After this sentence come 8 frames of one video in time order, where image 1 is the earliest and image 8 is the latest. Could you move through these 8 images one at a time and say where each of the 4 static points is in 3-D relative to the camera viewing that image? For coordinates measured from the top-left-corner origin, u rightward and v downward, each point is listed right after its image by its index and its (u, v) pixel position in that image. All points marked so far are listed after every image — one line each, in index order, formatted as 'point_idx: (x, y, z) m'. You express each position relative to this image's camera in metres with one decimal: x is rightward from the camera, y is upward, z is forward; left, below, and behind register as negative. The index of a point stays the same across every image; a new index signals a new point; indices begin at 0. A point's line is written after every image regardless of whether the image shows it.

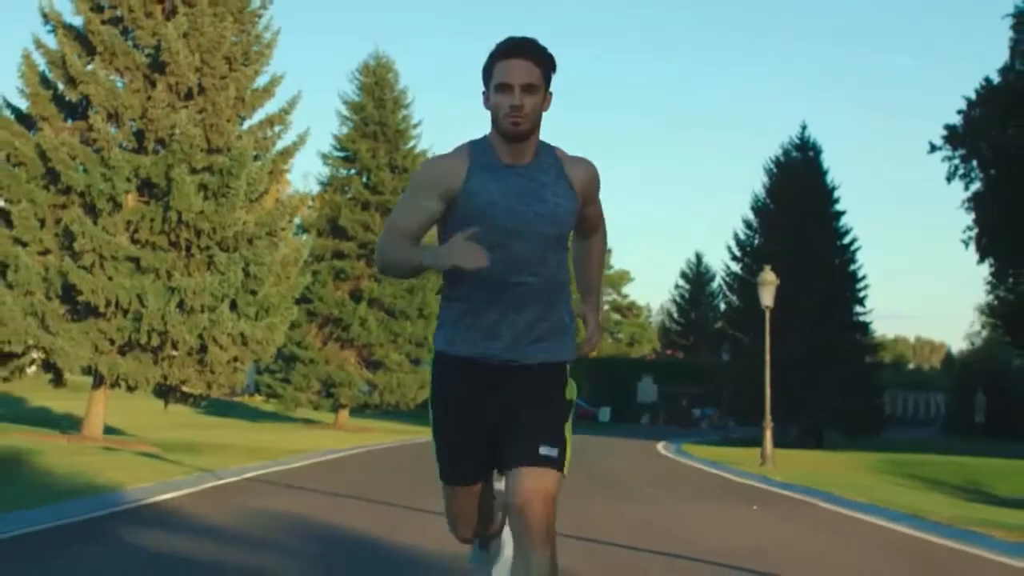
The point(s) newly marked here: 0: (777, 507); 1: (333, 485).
0: (+3.4, -2.7, +17.6) m
1: (-2.1, -2.5, +17.8) m
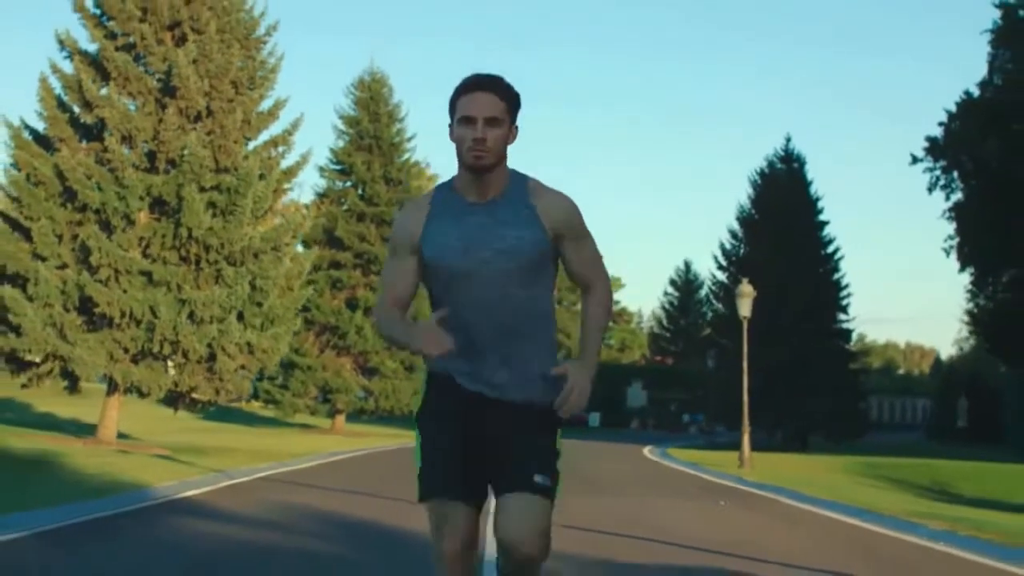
0: (+3.3, -2.9, +19.3) m
1: (-2.3, -2.7, +19.5) m
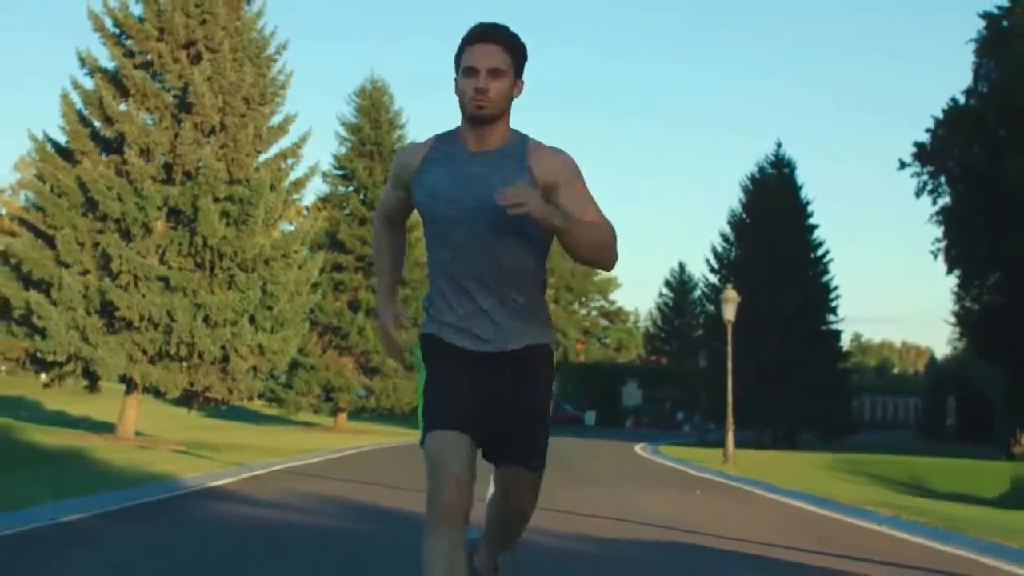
0: (+3.2, -3.1, +21.1) m
1: (-2.3, -2.8, +21.2) m
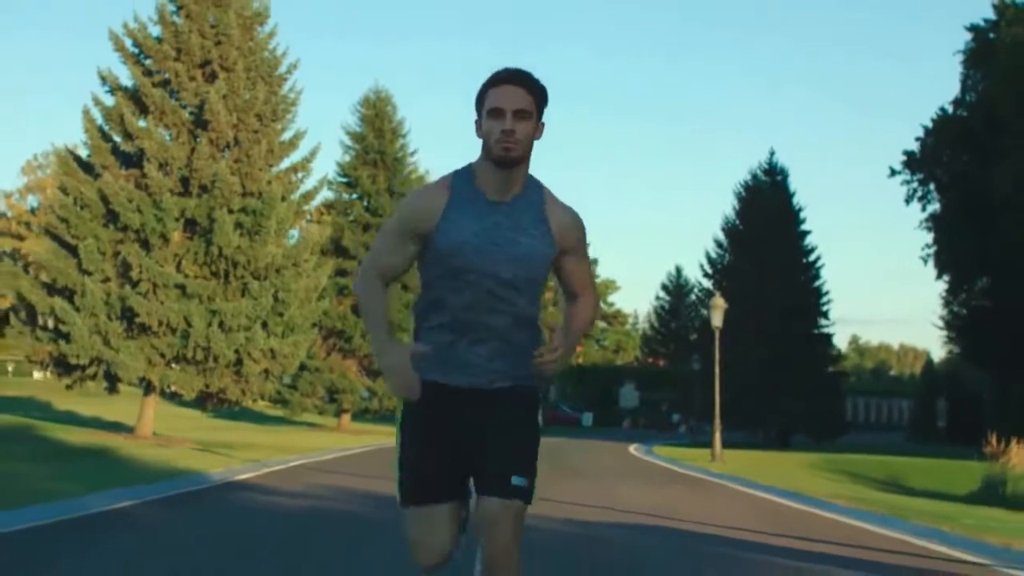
0: (+3.2, -3.2, +22.8) m
1: (-2.4, -3.0, +23.0) m
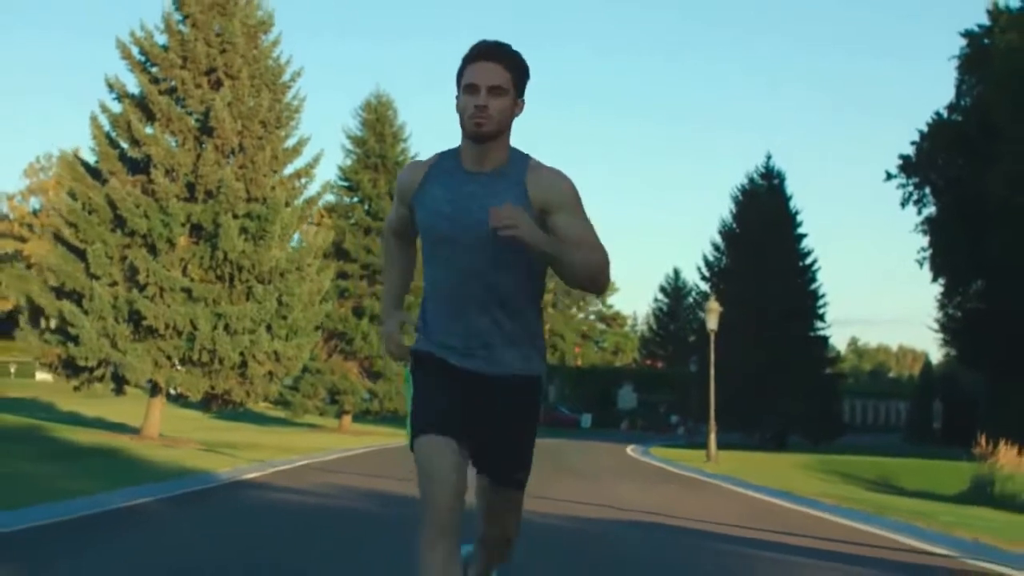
0: (+3.1, -3.3, +23.5) m
1: (-2.4, -3.1, +23.7) m
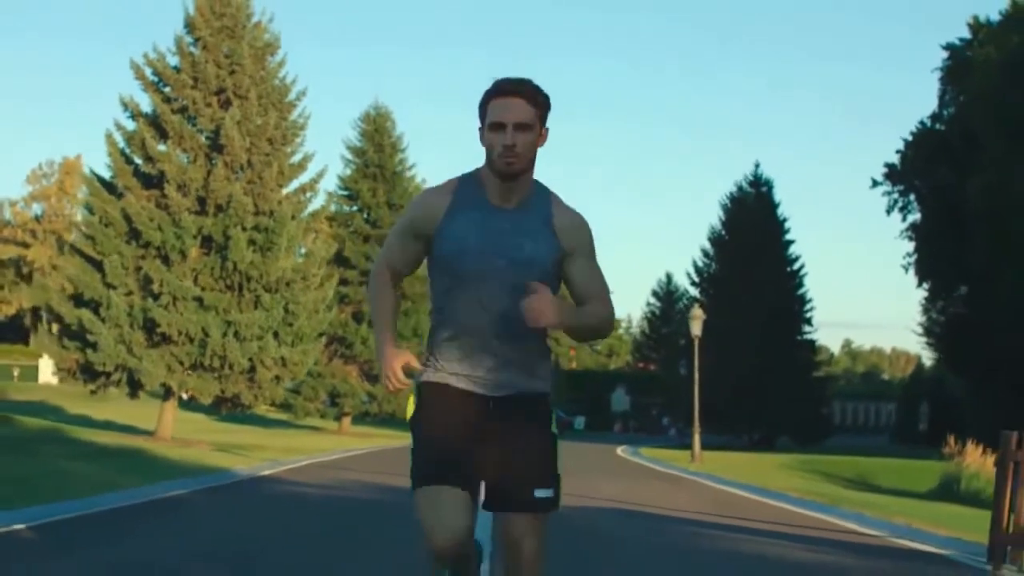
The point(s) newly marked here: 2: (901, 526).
0: (+3.0, -3.5, +25.4) m
1: (-2.5, -3.3, +25.6) m
2: (+4.5, -2.8, +16.4) m
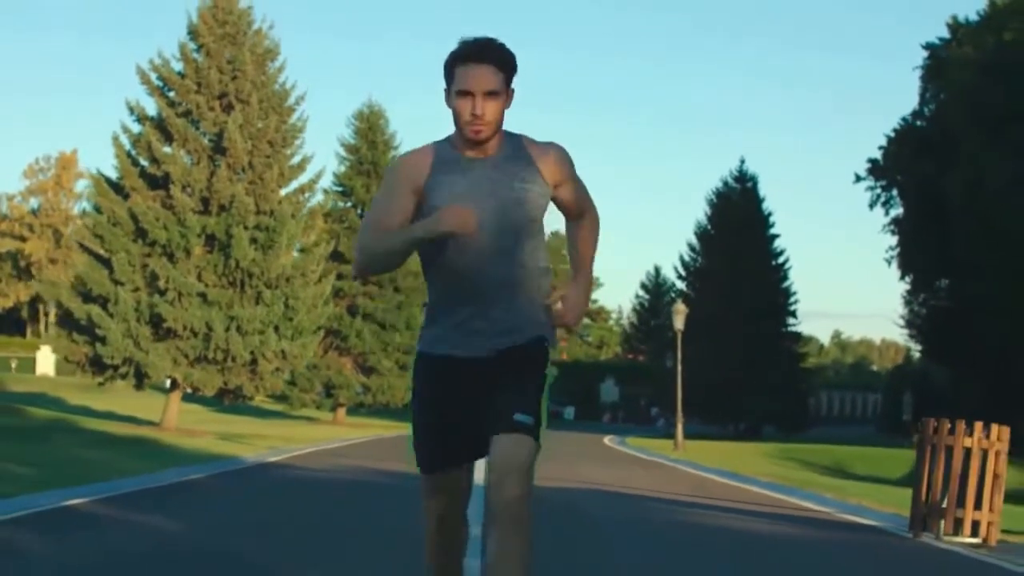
0: (+2.8, -3.5, +27.1) m
1: (-2.7, -3.3, +27.2) m
2: (+4.4, -2.8, +18.1) m
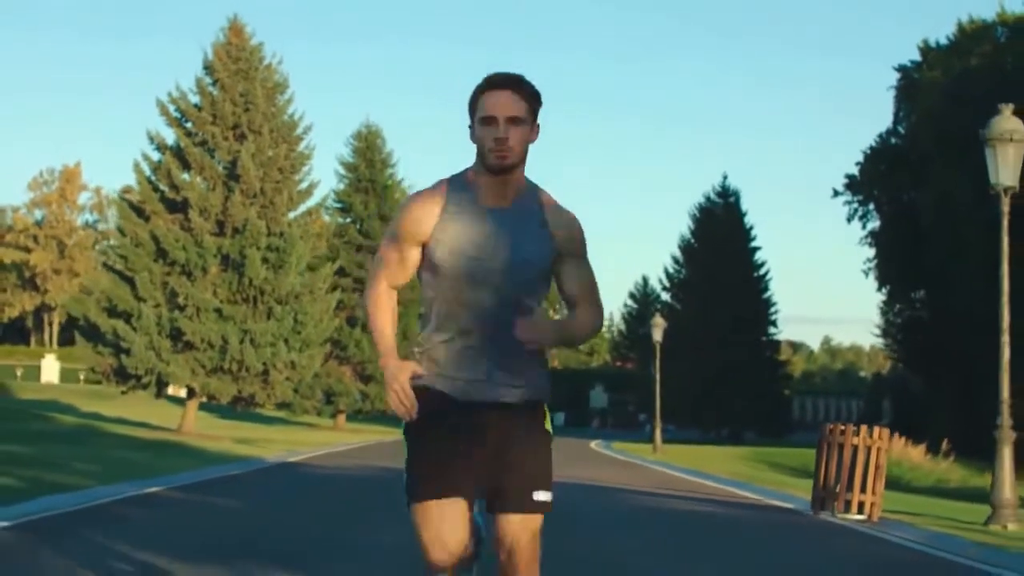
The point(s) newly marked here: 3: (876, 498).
0: (+2.6, -3.9, +30.4) m
1: (-2.9, -3.7, +30.5) m
2: (+4.2, -3.2, +21.3) m
3: (+4.3, -2.5, +16.4) m
